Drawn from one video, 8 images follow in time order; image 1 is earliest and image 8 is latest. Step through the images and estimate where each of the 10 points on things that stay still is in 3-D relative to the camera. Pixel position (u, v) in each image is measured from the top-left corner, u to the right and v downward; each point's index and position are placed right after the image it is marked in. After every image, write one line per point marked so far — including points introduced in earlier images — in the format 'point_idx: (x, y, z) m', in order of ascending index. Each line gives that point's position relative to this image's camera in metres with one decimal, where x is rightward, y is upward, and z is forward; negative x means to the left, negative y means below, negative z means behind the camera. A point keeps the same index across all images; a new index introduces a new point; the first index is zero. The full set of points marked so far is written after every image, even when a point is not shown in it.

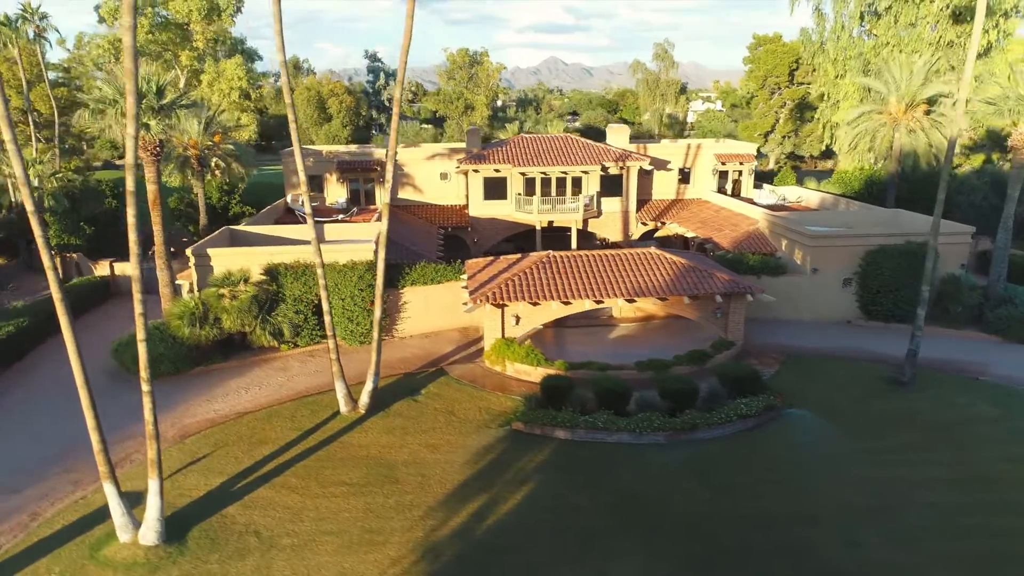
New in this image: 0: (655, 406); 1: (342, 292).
0: (+3.2, -2.6, +15.8) m
1: (-4.7, -0.2, +19.8) m
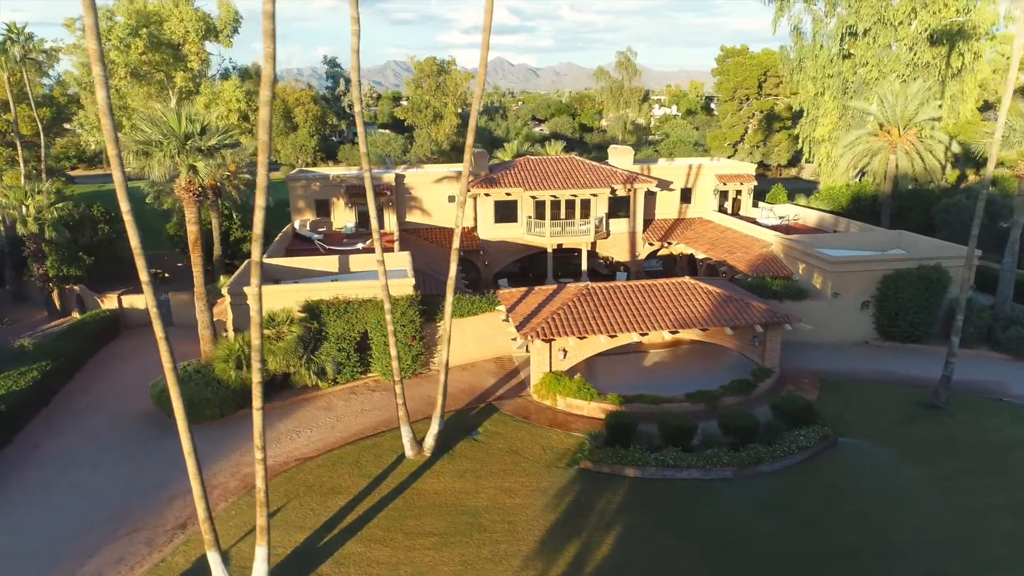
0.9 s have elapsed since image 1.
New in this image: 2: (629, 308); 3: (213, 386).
0: (+4.7, -3.5, +16.2) m
1: (-3.5, -1.2, +19.6) m
2: (+3.2, -0.6, +19.6) m
3: (-7.5, -2.4, +17.8) m
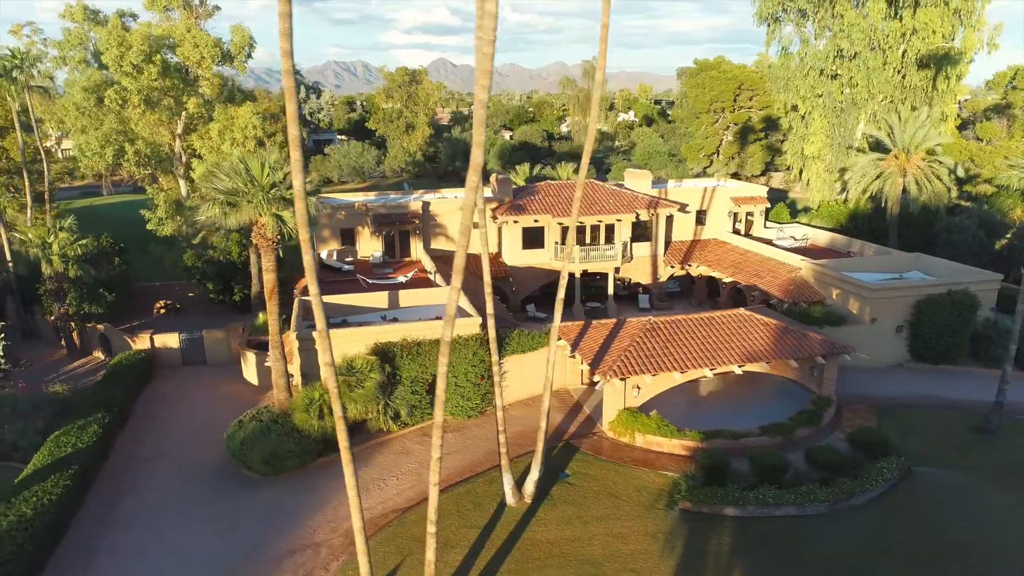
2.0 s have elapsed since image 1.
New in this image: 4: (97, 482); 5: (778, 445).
0: (+6.9, -4.4, +16.8) m
1: (-1.5, -2.3, +19.6) m
2: (+5.1, -1.6, +20.0) m
3: (-5.4, -3.6, +17.5) m
4: (-10.3, -4.8, +17.6) m
5: (+6.8, -4.0, +18.3) m
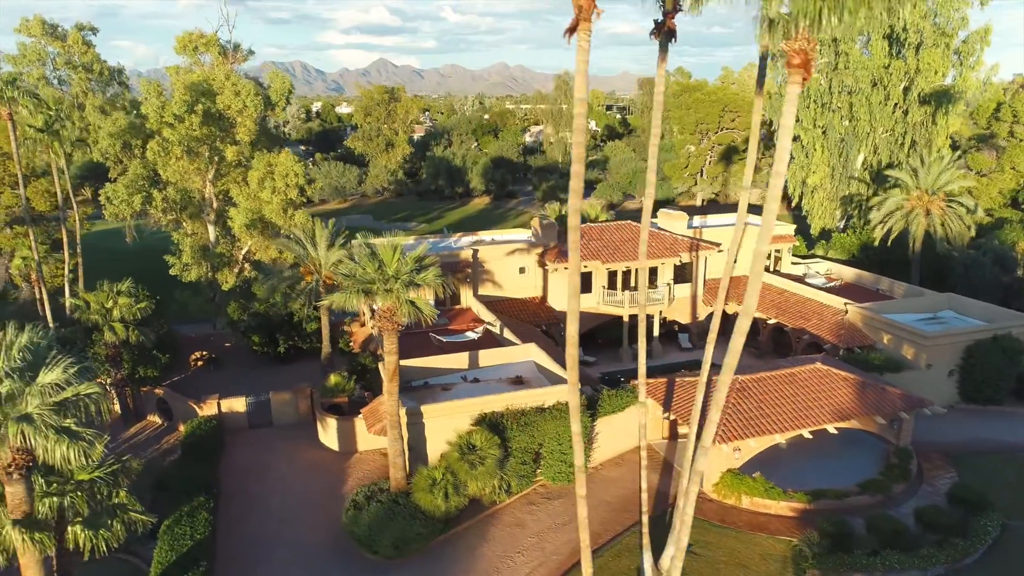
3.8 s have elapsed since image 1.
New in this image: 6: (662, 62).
0: (+10.0, -6.1, +17.6) m
1: (+1.3, -4.2, +19.8) m
2: (+8.0, -3.3, +20.7) m
3: (-2.3, -5.6, +17.4) m
4: (-7.2, -6.9, +17.2) m
5: (+9.8, -5.7, +19.1) m
6: (+2.8, +4.1, +13.1) m
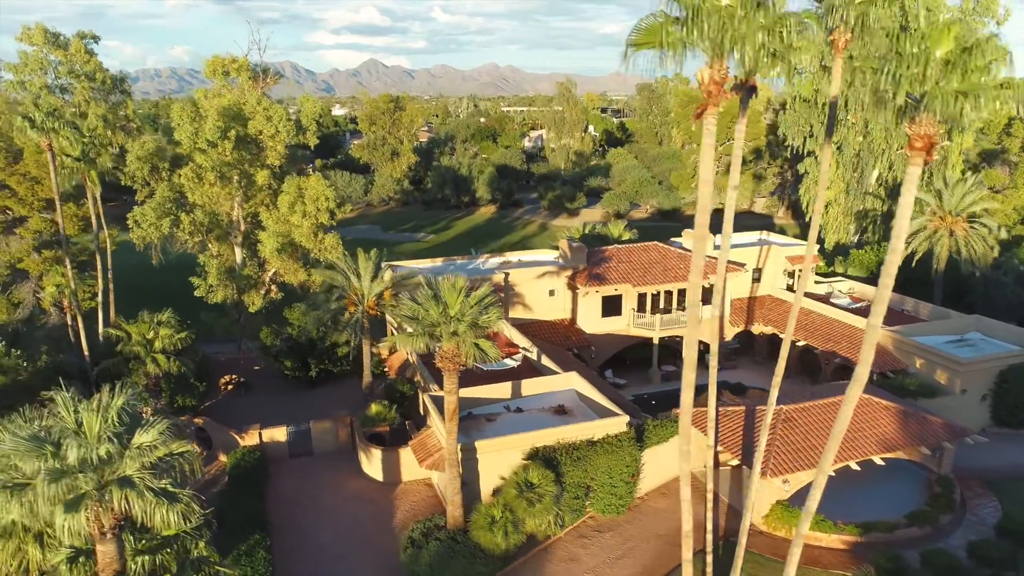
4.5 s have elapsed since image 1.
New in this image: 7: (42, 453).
0: (+11.5, -7.1, +17.9) m
1: (+2.8, -5.1, +19.9) m
2: (+9.4, -4.3, +21.0) m
3: (-0.8, -6.6, +17.5) m
4: (-5.7, -7.9, +17.2) m
5: (+11.3, -6.7, +19.3) m
6: (+4.3, +3.2, +13.3) m
7: (-7.1, -2.5, +10.8) m
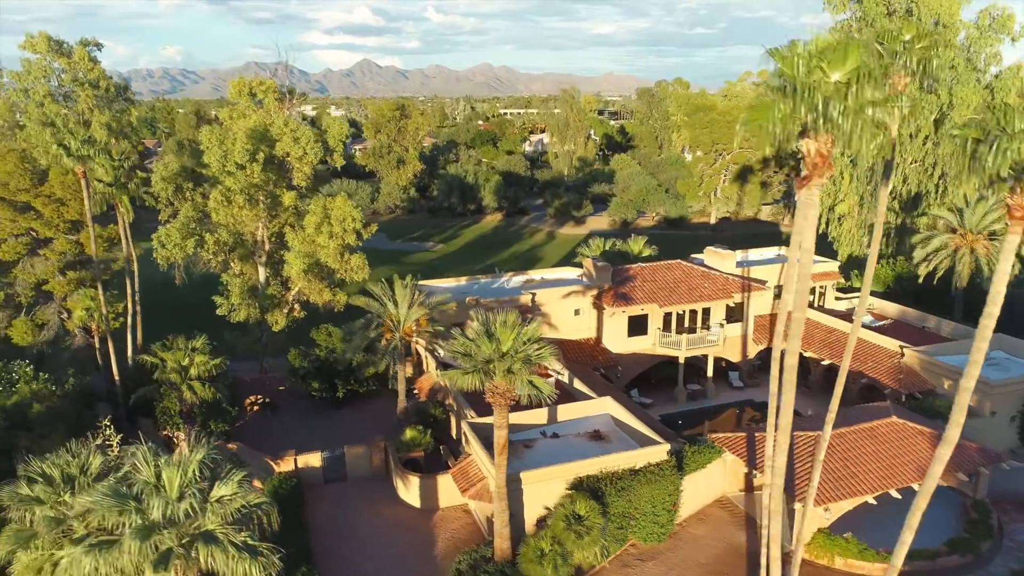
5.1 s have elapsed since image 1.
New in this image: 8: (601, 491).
0: (+12.7, -7.9, +18.0) m
1: (+4.0, -6.0, +20.0) m
2: (+10.6, -5.1, +21.1) m
3: (+0.4, -7.4, +17.6) m
4: (-4.5, -8.7, +17.2) m
5: (+12.5, -7.5, +19.5) m
6: (+5.5, +2.4, +13.4) m
7: (-5.9, -3.4, +10.8) m
8: (+2.4, -5.5, +19.4) m
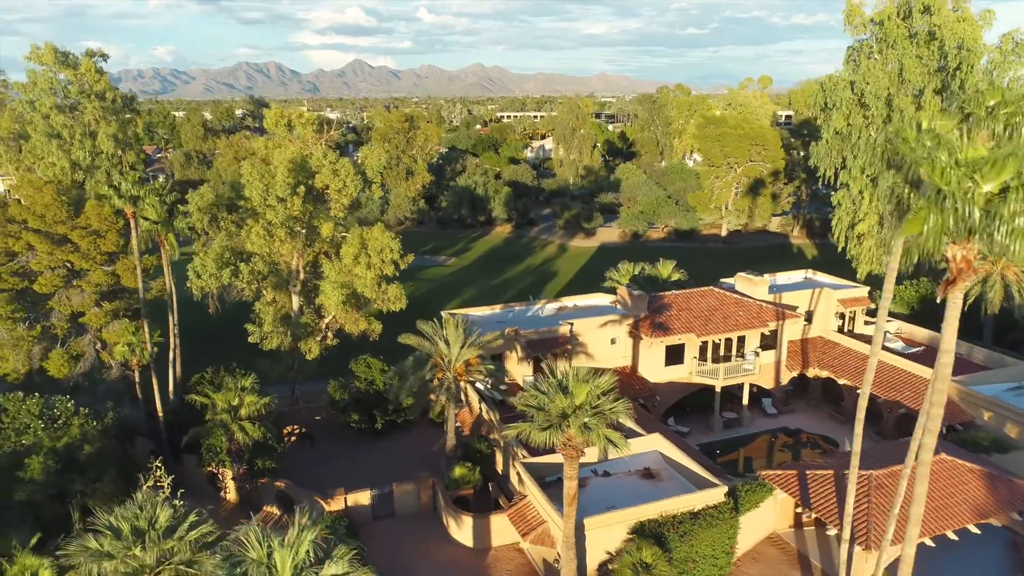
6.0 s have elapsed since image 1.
0: (+14.4, -9.1, +18.2) m
1: (+5.7, -7.2, +20.1) m
2: (+12.3, -6.3, +21.3) m
3: (+2.1, -8.7, +17.6) m
4: (-2.7, -10.0, +17.2) m
5: (+14.2, -8.7, +19.7) m
6: (+7.2, +1.1, +13.5) m
7: (-4.1, -4.6, +10.8) m
8: (+4.1, -6.8, +19.5) m
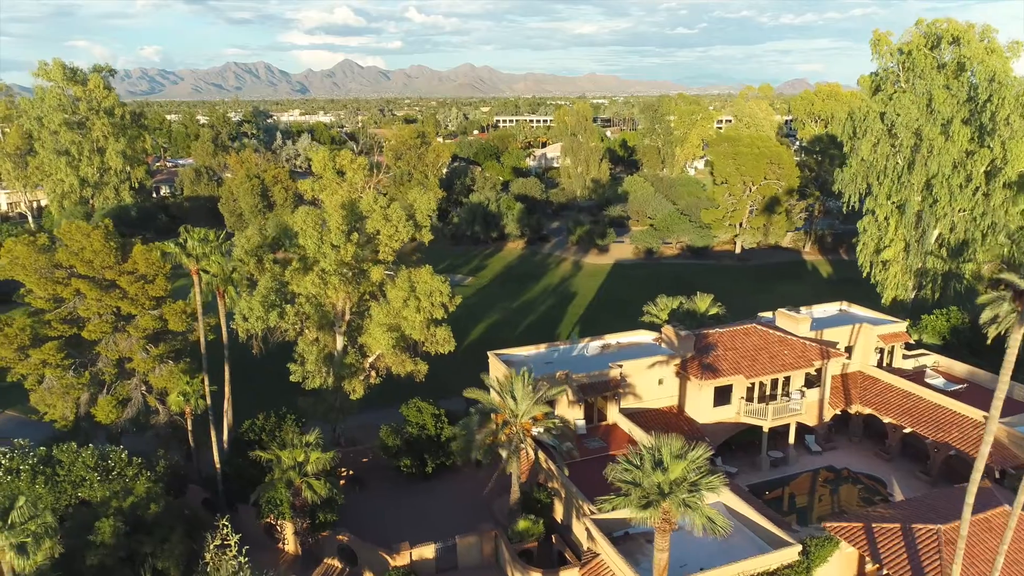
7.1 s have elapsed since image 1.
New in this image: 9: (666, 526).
0: (+16.7, -10.8, +18.4) m
1: (+7.9, -9.0, +20.2) m
2: (+14.5, -8.0, +21.4) m
3: (+4.4, -10.5, +17.7) m
4: (-0.4, -11.8, +17.2) m
5: (+16.4, -10.4, +19.9) m
6: (+9.5, -0.6, +13.6) m
7: (-1.8, -6.4, +10.8) m
8: (+6.3, -8.5, +19.5) m
9: (+3.7, -5.6, +16.9) m
